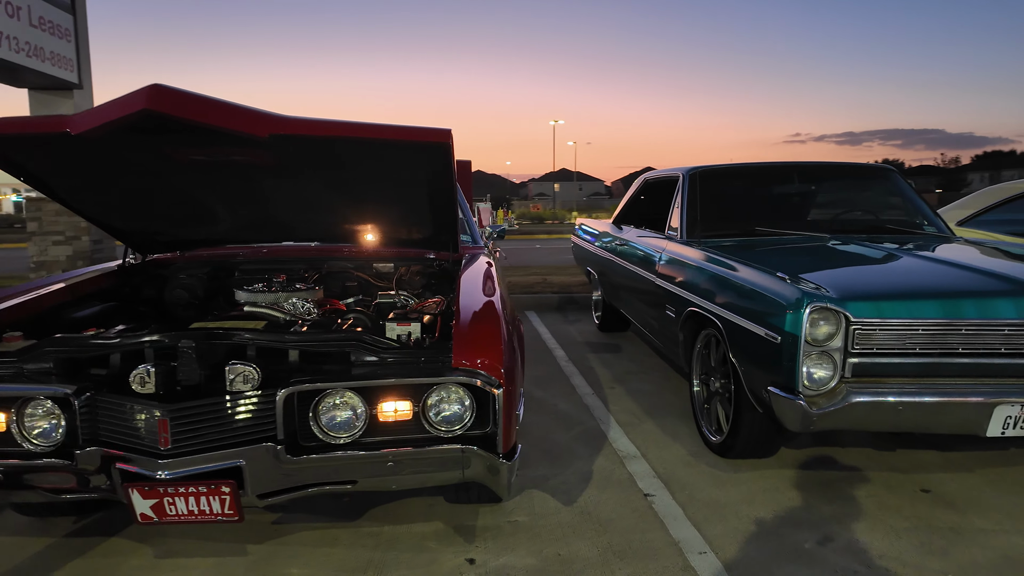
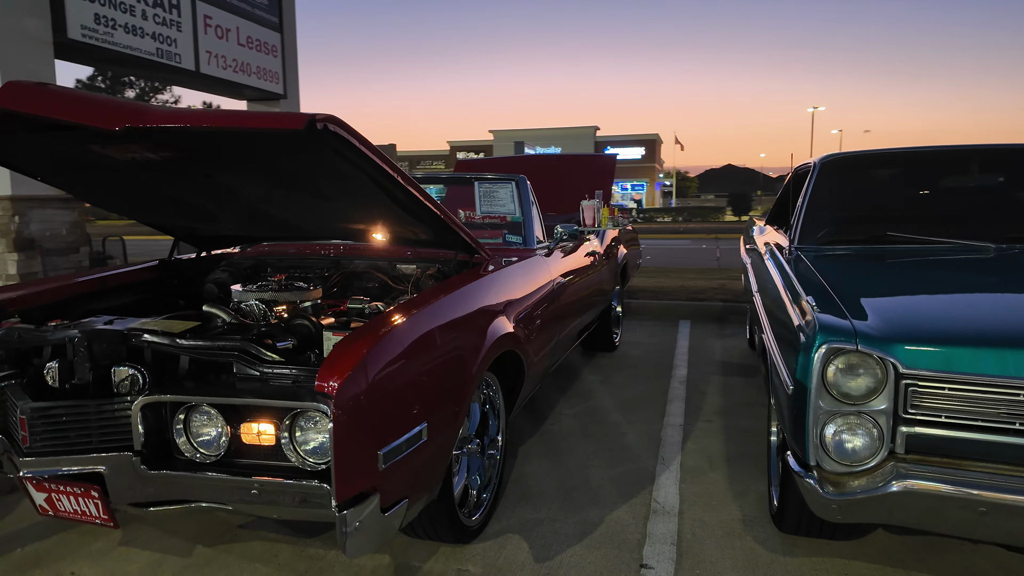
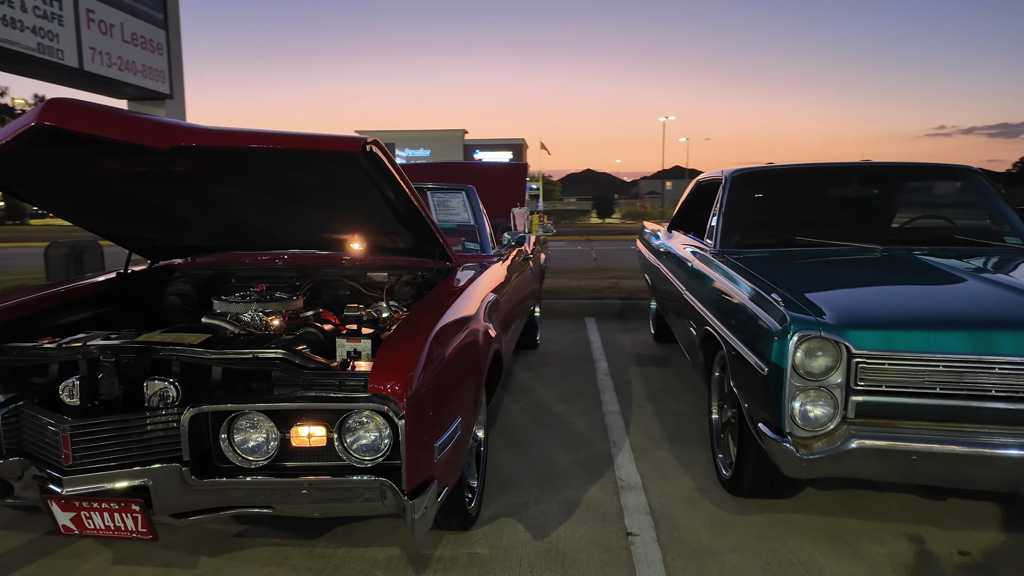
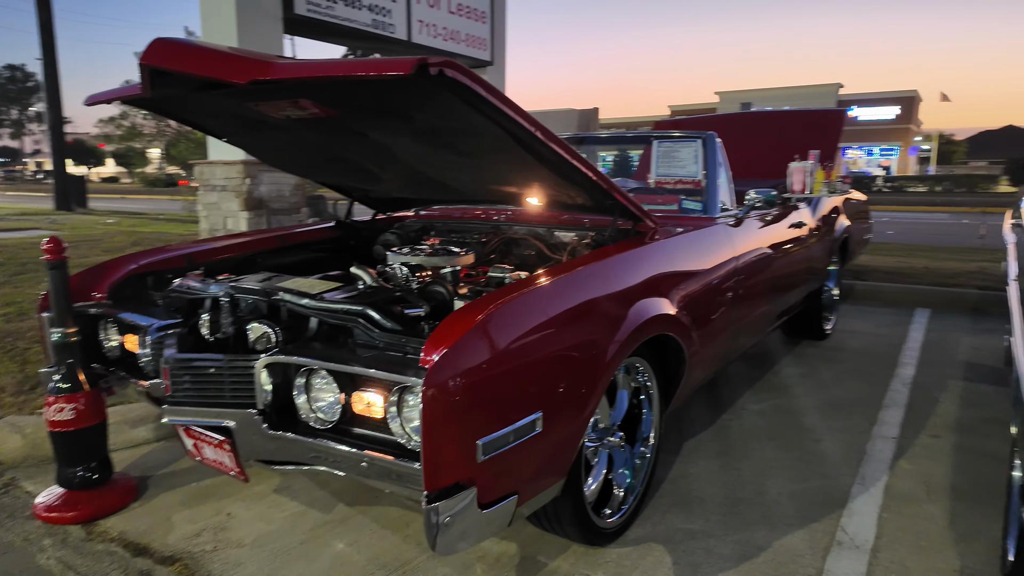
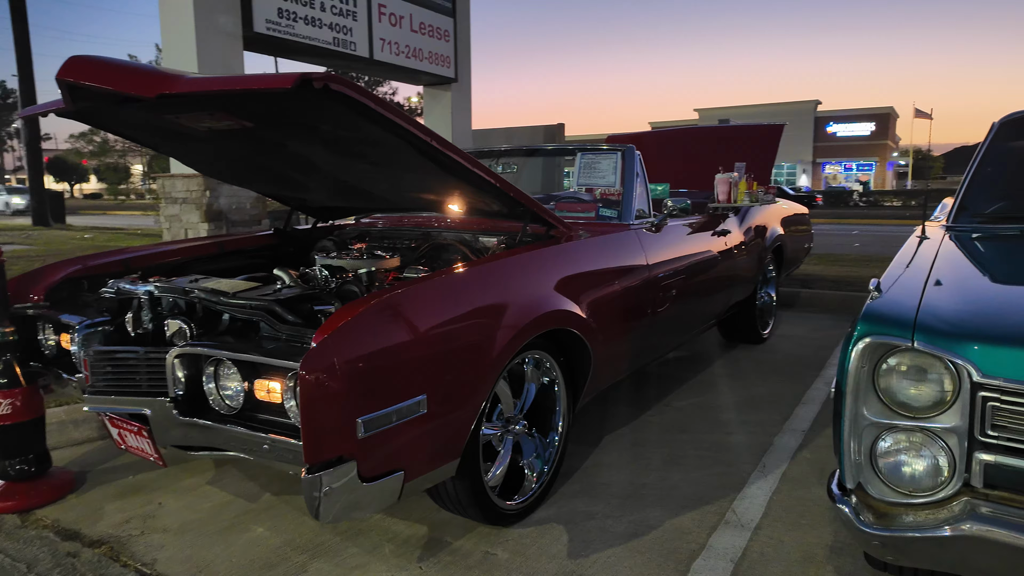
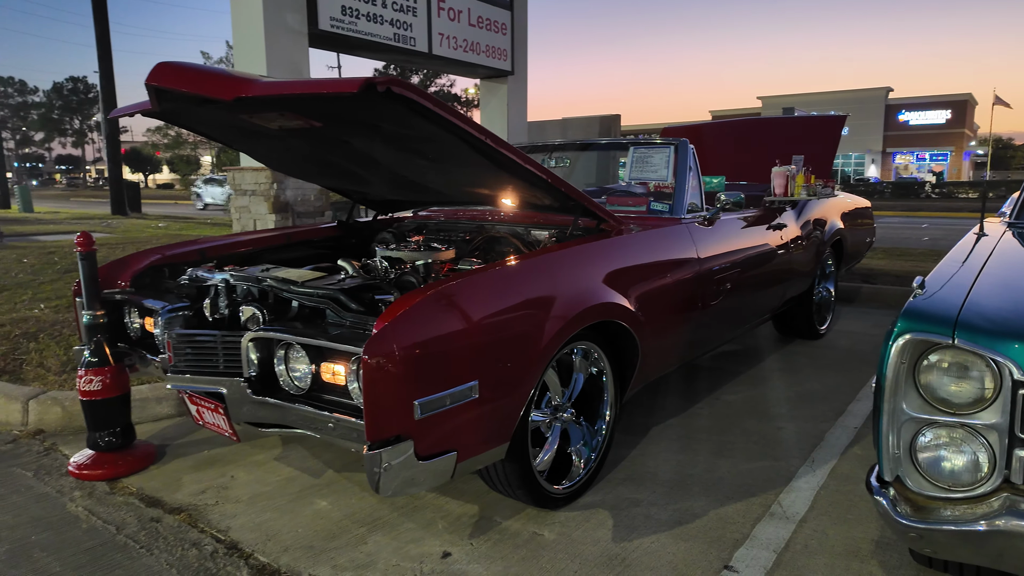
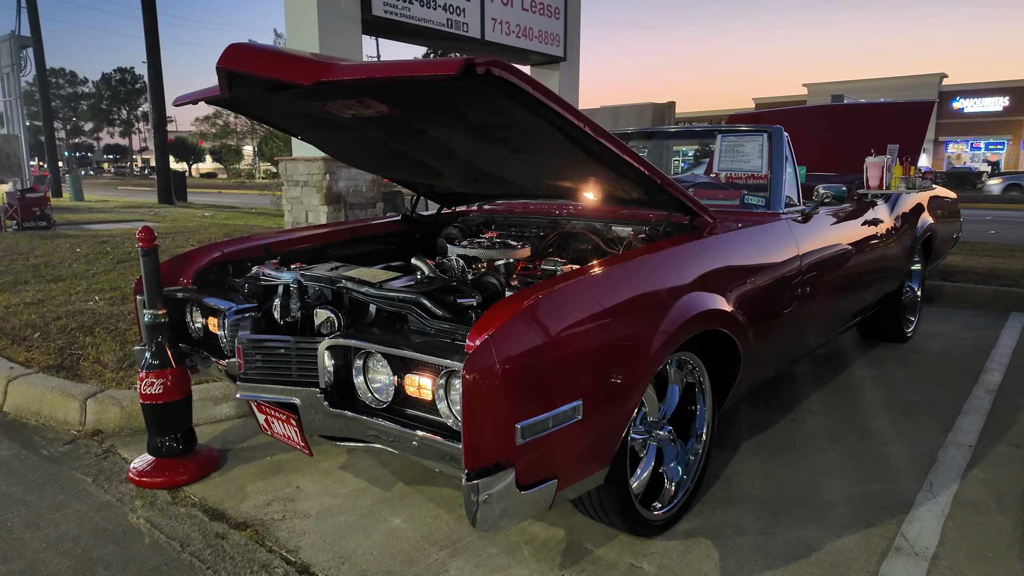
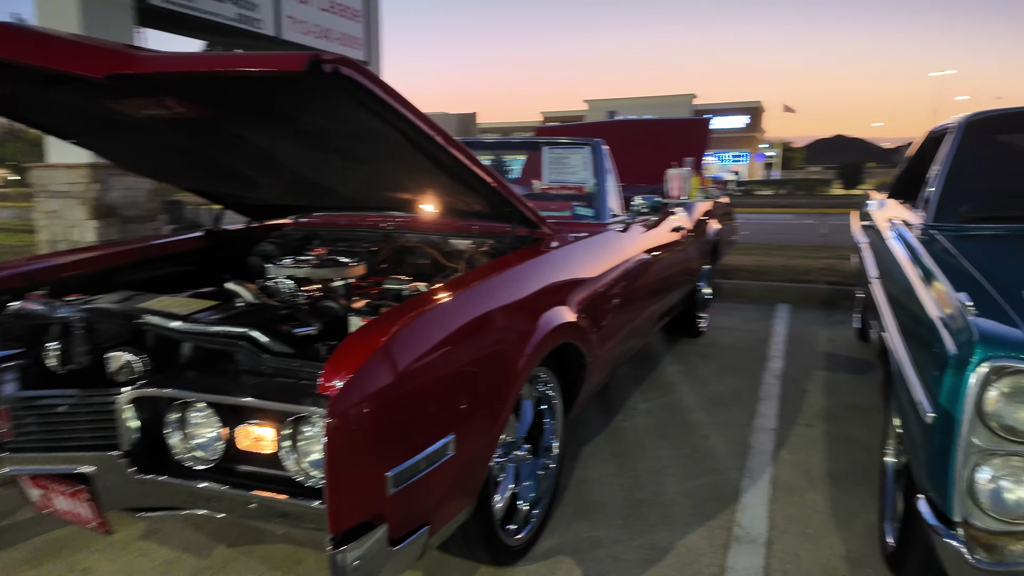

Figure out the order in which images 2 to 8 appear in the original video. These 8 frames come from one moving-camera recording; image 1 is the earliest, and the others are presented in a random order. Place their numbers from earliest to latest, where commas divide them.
3, 2, 5, 6, 7, 4, 8
